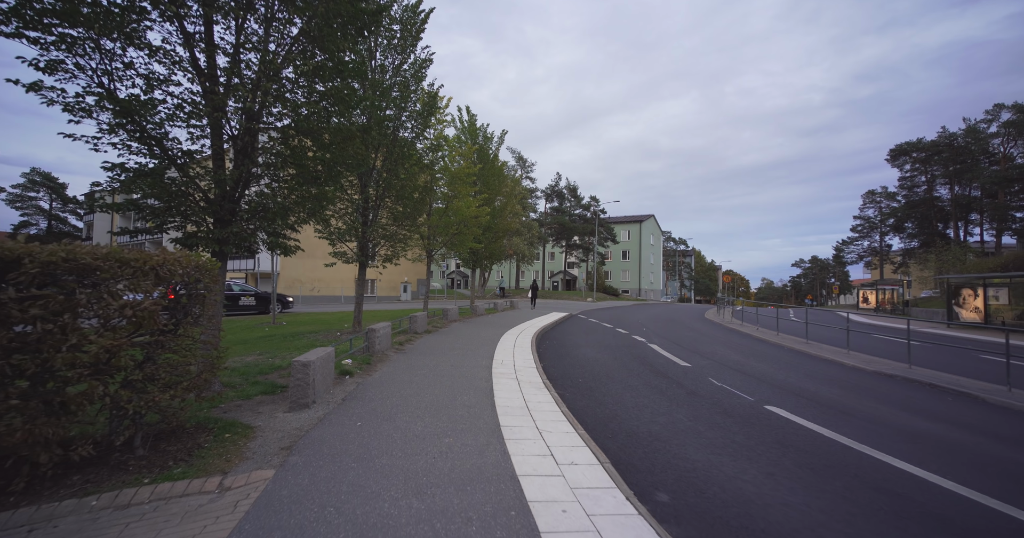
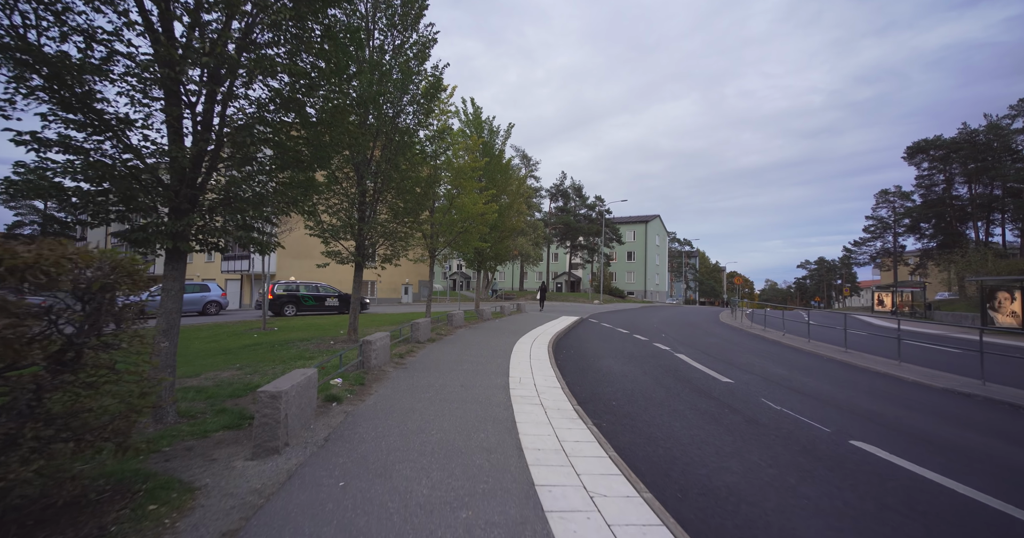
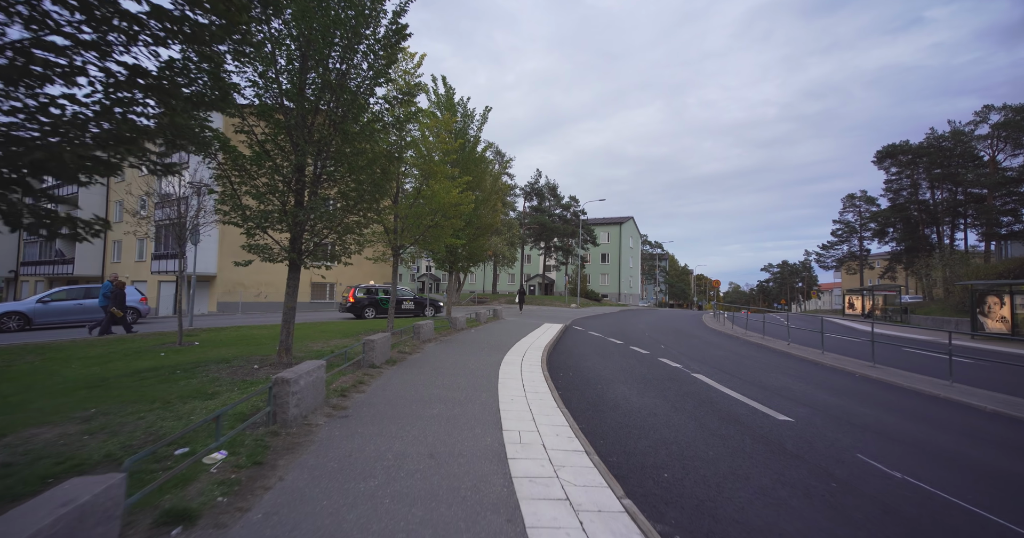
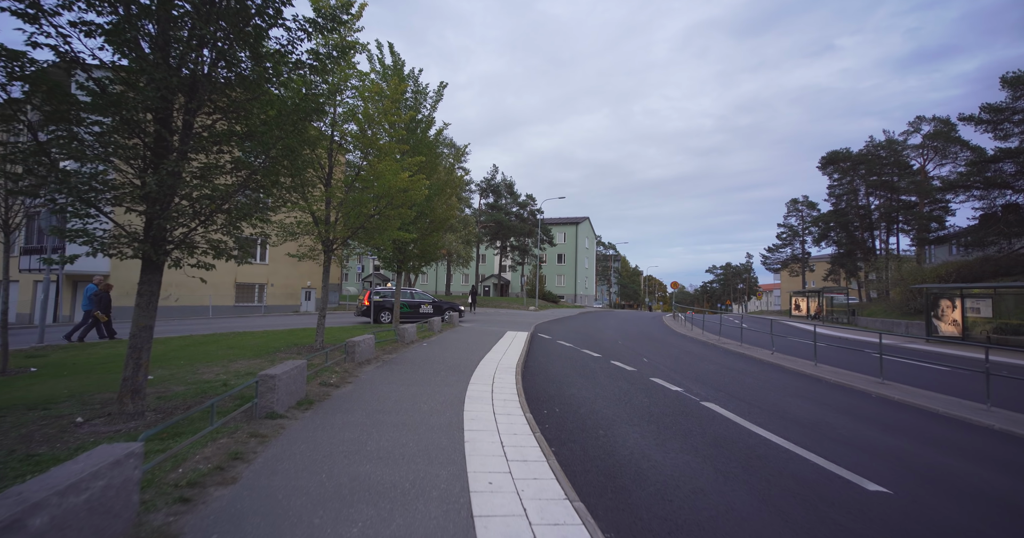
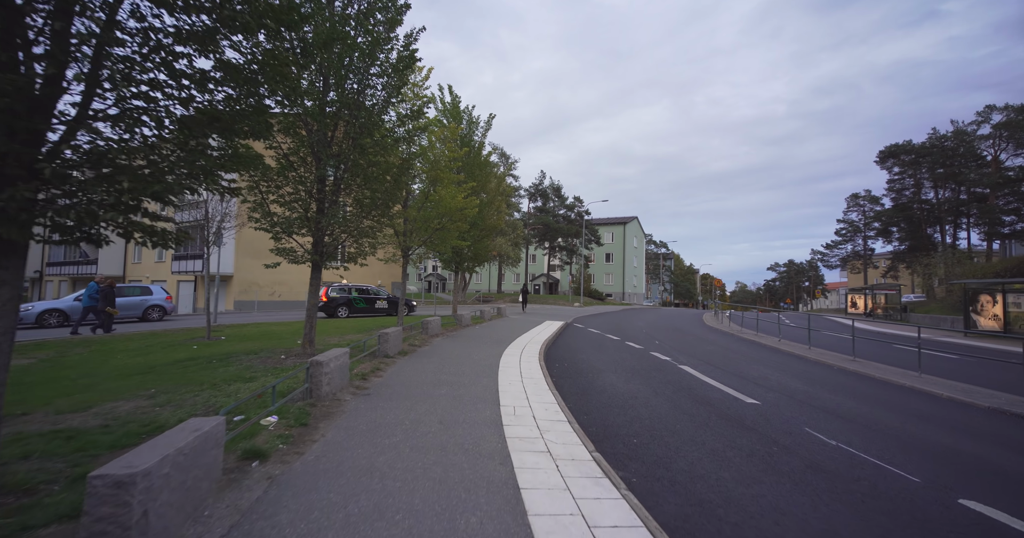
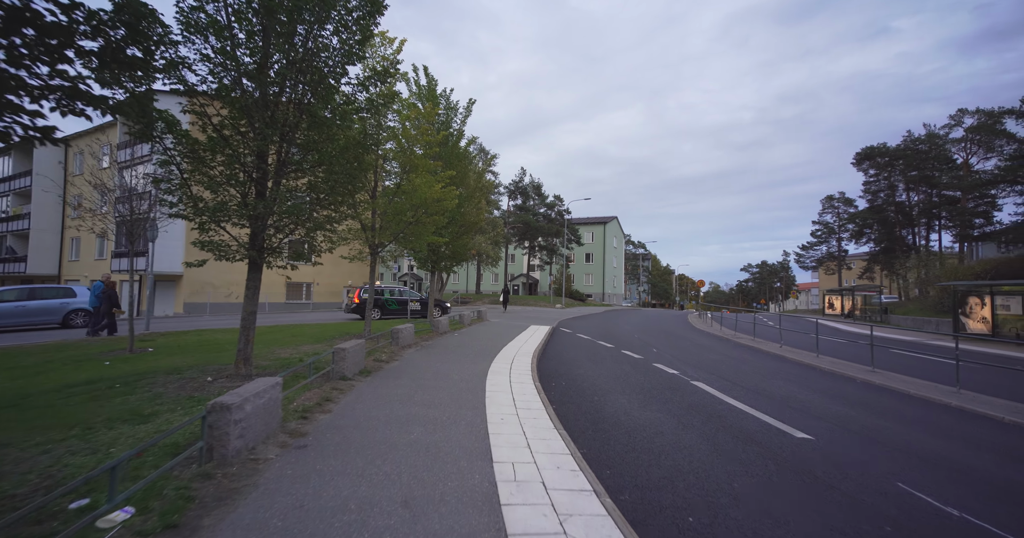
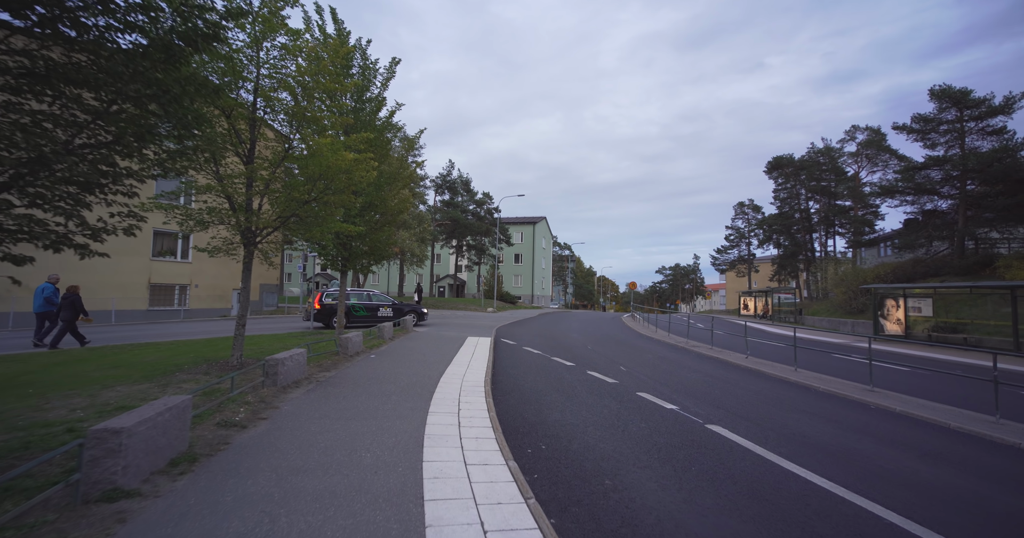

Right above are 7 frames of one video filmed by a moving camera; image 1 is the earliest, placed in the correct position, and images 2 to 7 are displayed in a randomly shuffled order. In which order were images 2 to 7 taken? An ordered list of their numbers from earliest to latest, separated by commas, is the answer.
2, 5, 3, 6, 4, 7
